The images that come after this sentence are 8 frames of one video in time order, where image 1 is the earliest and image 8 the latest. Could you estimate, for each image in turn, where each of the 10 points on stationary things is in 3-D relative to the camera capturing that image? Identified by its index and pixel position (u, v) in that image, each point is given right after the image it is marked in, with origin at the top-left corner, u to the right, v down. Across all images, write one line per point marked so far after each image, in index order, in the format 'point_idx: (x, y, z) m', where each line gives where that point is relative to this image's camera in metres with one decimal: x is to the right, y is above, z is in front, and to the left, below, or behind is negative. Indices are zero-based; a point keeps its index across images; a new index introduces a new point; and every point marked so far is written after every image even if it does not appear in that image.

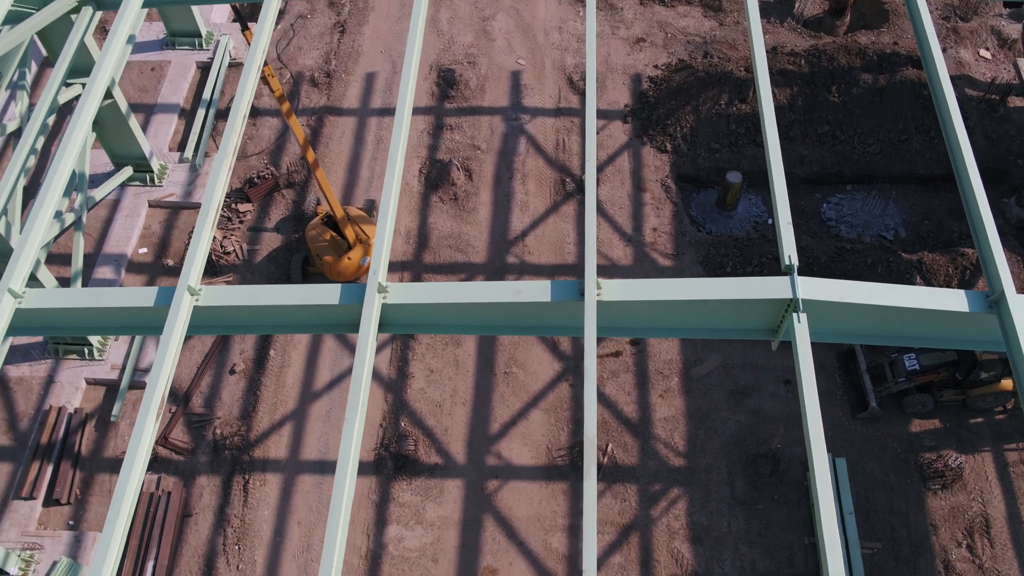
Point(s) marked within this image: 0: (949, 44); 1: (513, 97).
0: (+7.2, +4.0, +14.6) m
1: (0.0, +3.1, +14.2) m
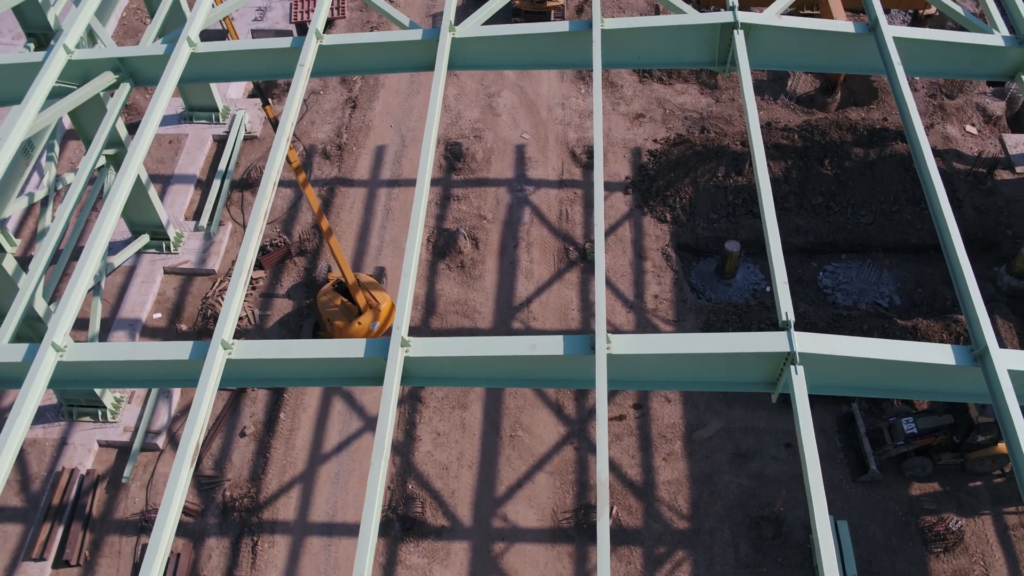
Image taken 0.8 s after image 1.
0: (+7.3, +2.9, +15.2) m
1: (+0.1, +2.0, +14.7) m
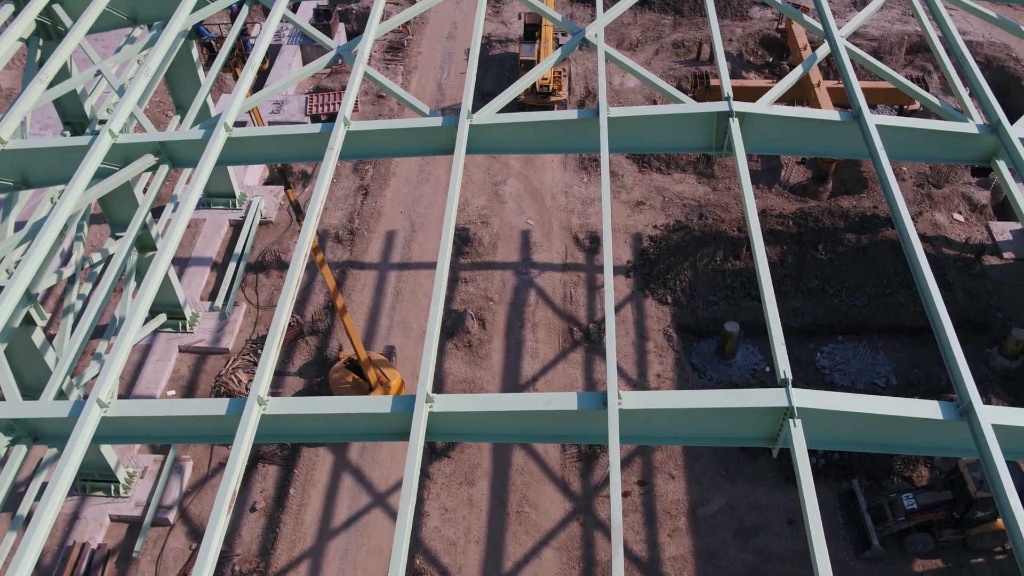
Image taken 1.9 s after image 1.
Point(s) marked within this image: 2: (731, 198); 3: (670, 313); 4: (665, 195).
0: (+7.4, +1.4, +15.9) m
1: (+0.2, +0.6, +15.3) m
2: (+4.0, +1.6, +16.1) m
3: (+2.5, -0.4, +14.2) m
4: (+2.8, +1.7, +16.3) m
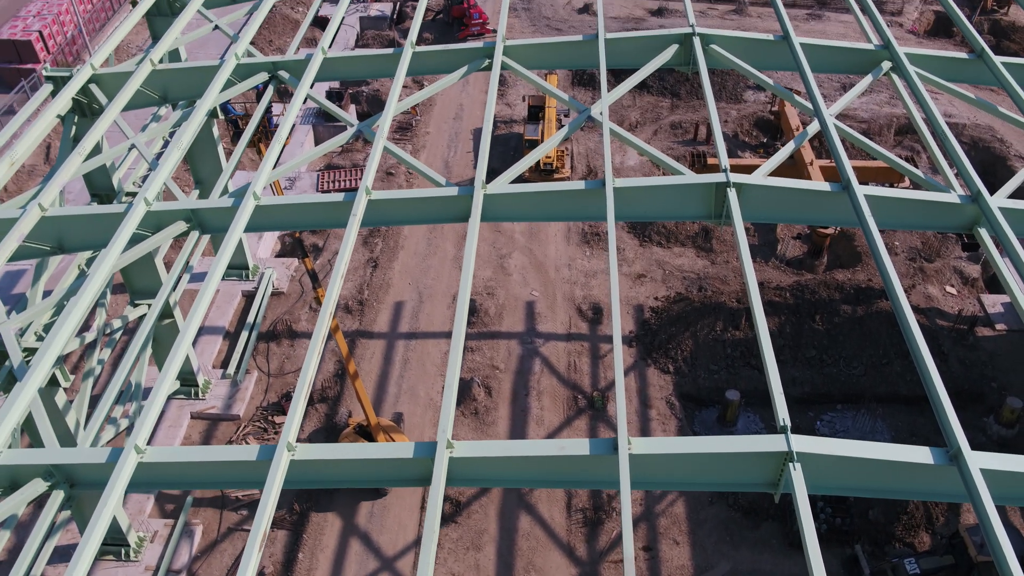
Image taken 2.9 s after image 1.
0: (+7.5, +0.1, +16.4) m
1: (+0.3, -0.6, +15.7) m
2: (+4.1, +0.3, +16.6) m
3: (+2.6, -1.5, +14.5) m
4: (+2.9, +0.4, +16.8) m
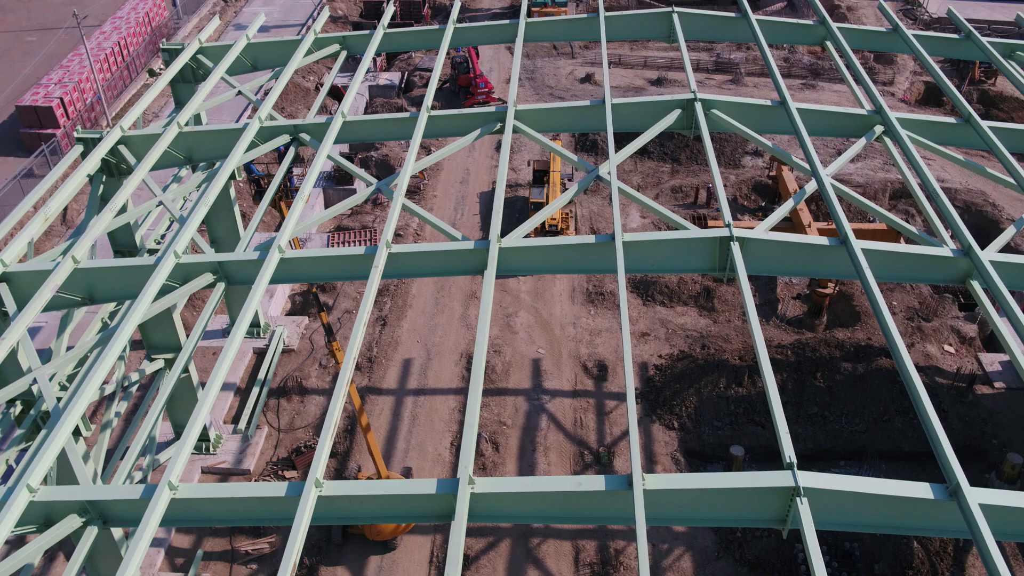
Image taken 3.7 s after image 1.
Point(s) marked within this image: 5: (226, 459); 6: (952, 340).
0: (+7.6, -1.0, +16.7) m
1: (+0.4, -1.7, +16.0) m
2: (+4.2, -0.8, +16.9) m
3: (+2.7, -2.5, +14.8) m
4: (+3.0, -0.7, +17.2) m
5: (-4.6, -2.8, +14.4) m
6: (+8.4, -1.0, +16.9) m
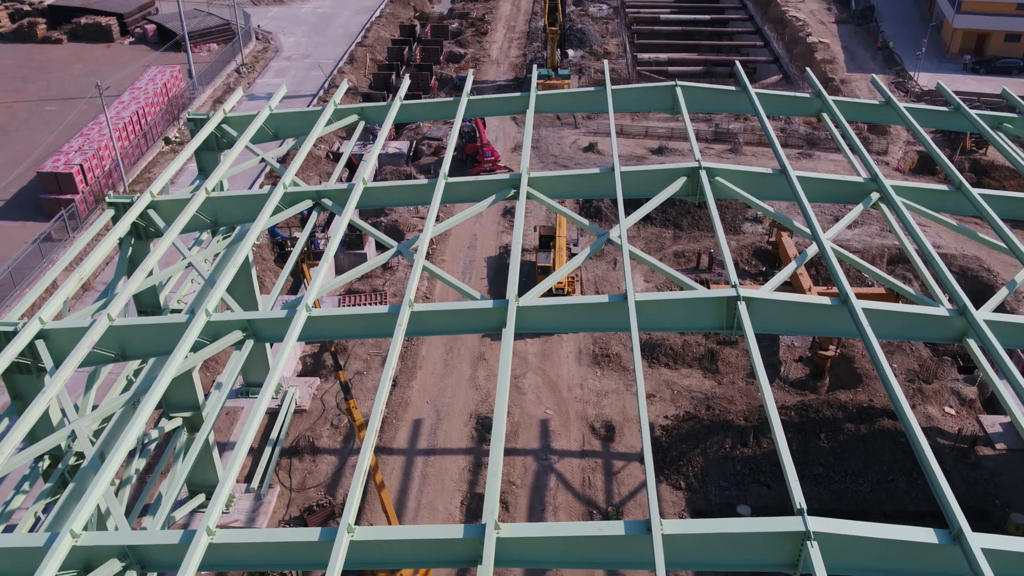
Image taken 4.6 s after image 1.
0: (+7.8, -2.2, +17.0) m
1: (+0.6, -2.8, +16.2) m
2: (+4.3, -2.0, +17.2) m
3: (+2.9, -3.5, +14.9) m
4: (+3.2, -2.0, +17.5) m
5: (-4.5, -3.8, +14.5) m
6: (+8.5, -2.2, +17.2) m
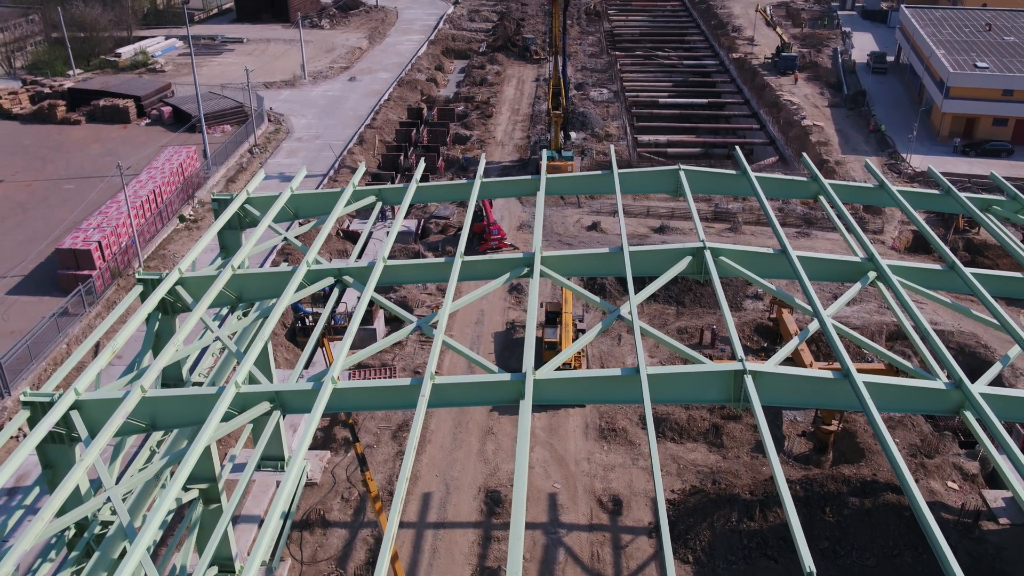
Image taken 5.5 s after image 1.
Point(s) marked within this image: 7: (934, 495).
0: (+7.9, -3.6, +17.2) m
1: (+0.7, -4.2, +16.4) m
2: (+4.5, -3.5, +17.5) m
3: (+3.1, -4.8, +15.1) m
4: (+3.4, -3.5, +17.7) m
5: (-4.3, -5.0, +14.6) m
6: (+8.7, -3.7, +17.4) m
7: (+8.0, -3.9, +16.8) m
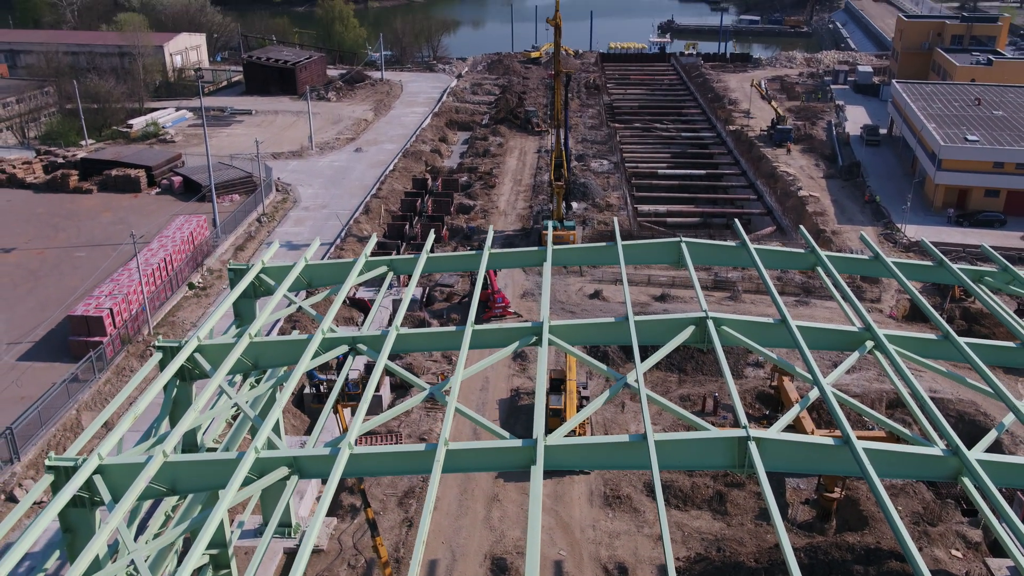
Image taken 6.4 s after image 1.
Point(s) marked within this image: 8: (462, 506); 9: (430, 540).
0: (+8.0, -5.0, +17.3) m
1: (+0.8, -5.4, +16.4) m
2: (+4.6, -4.8, +17.6) m
3: (+3.2, -6.0, +15.1) m
4: (+3.5, -4.9, +17.8) m
5: (-4.2, -6.1, +14.6) m
6: (+8.8, -5.1, +17.5) m
7: (+8.1, -5.2, +16.8) m
8: (-1.0, -4.5, +18.5) m
9: (-1.6, -5.0, +17.5) m
